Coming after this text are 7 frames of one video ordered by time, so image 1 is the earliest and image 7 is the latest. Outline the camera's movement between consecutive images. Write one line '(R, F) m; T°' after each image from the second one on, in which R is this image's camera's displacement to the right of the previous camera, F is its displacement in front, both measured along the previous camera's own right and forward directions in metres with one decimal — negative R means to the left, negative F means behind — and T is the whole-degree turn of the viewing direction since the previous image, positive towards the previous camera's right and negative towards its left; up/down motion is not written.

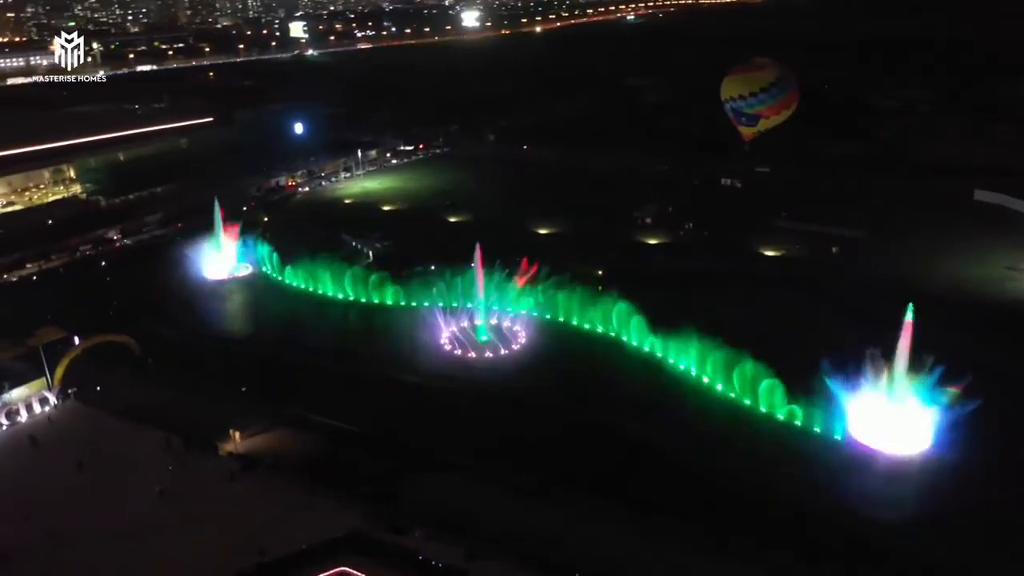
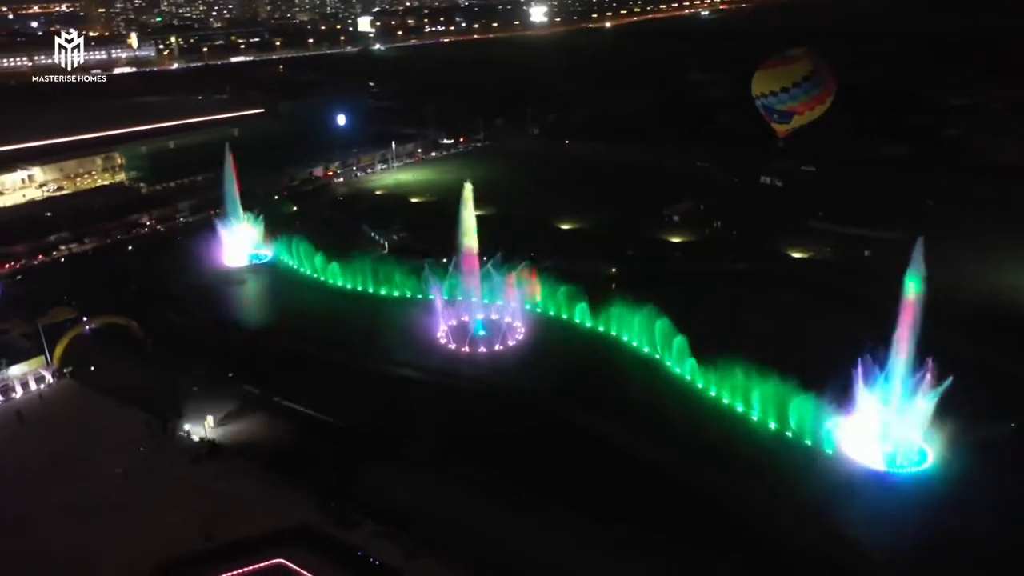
(+1.1, +0.3) m; -5°
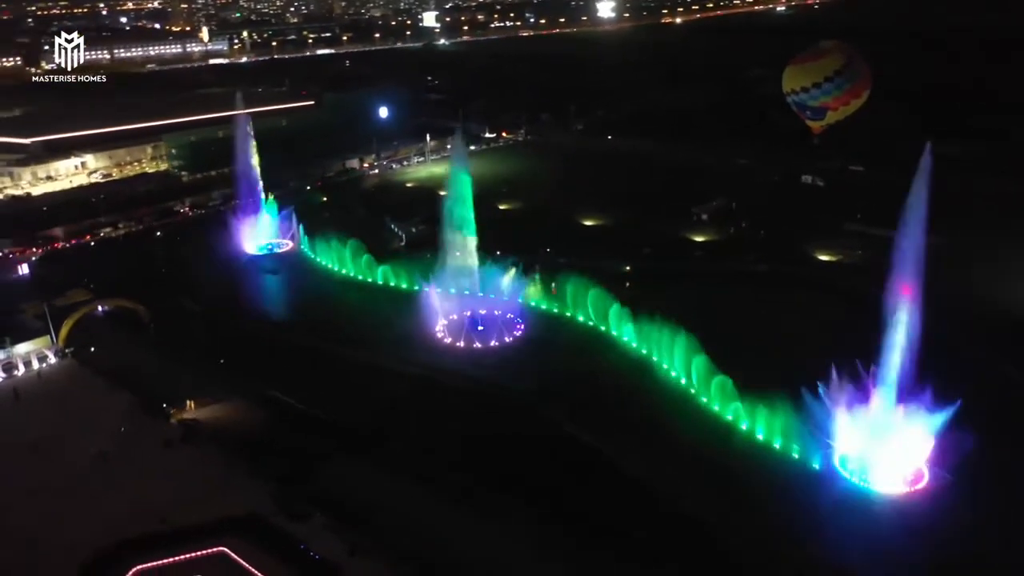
(+1.0, +0.3) m; -5°
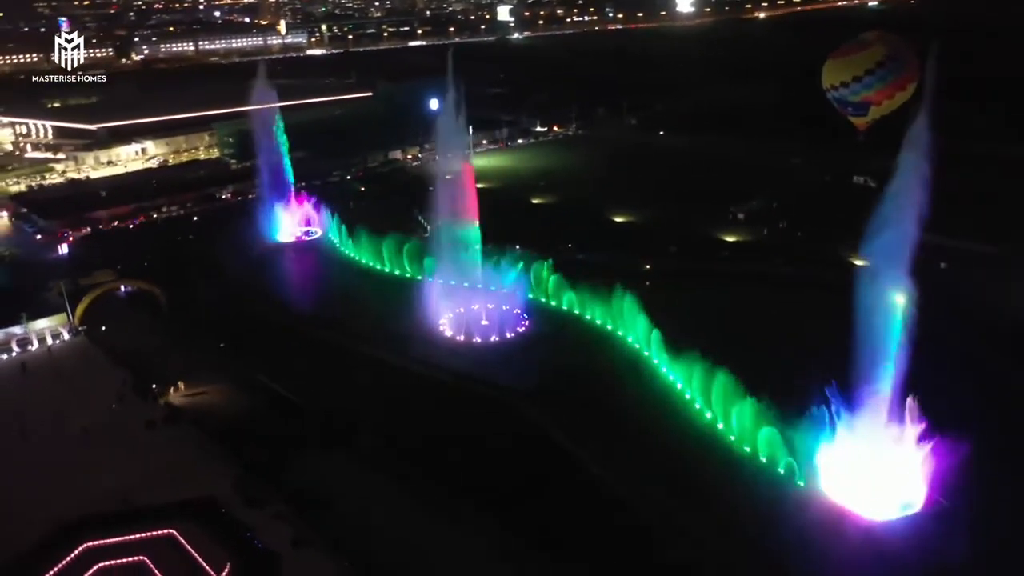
(+1.0, +0.3) m; -5°
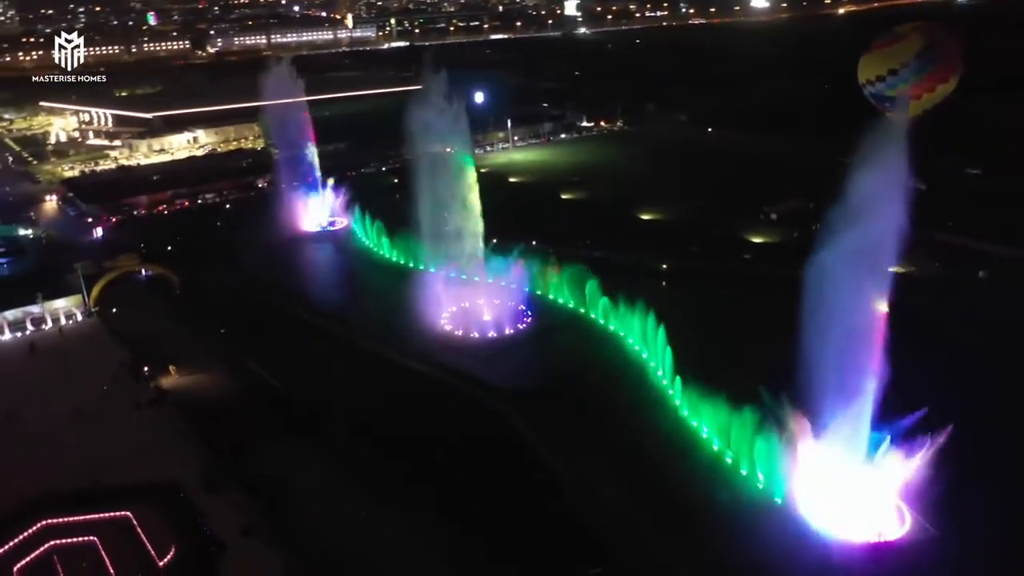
(+0.9, +0.3) m; -5°
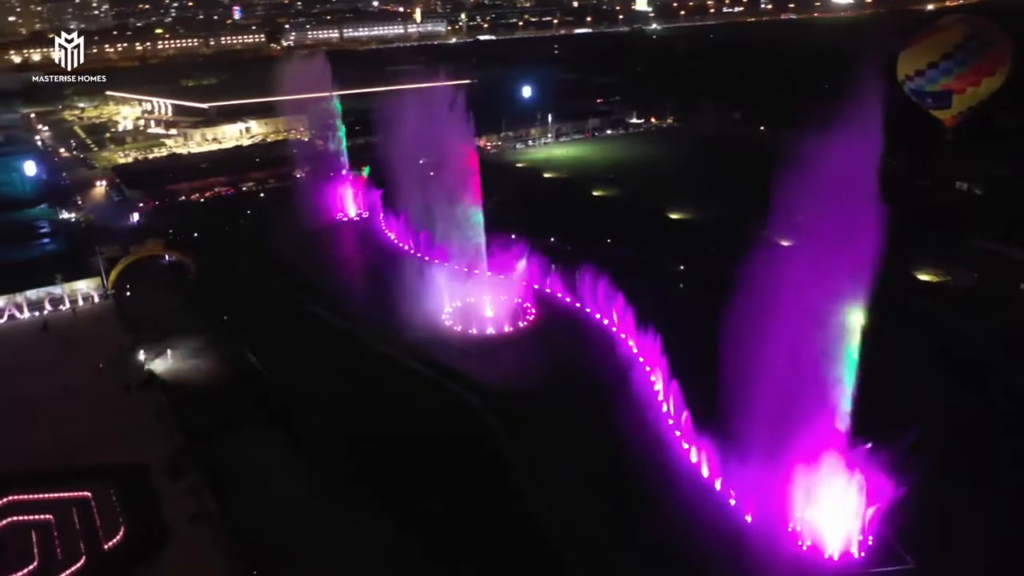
(+0.9, +0.3) m; -5°
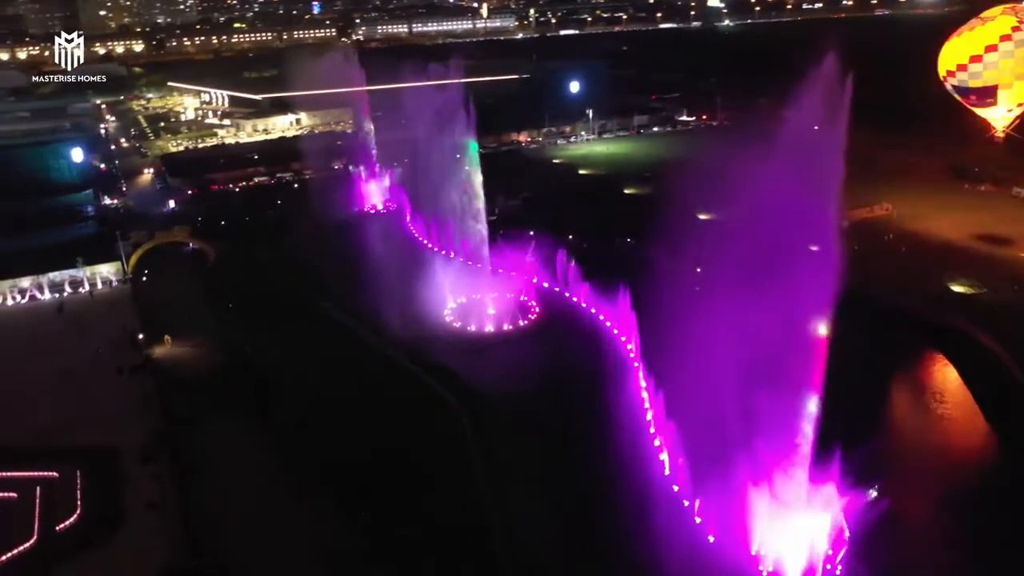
(+0.9, +0.3) m; -5°
